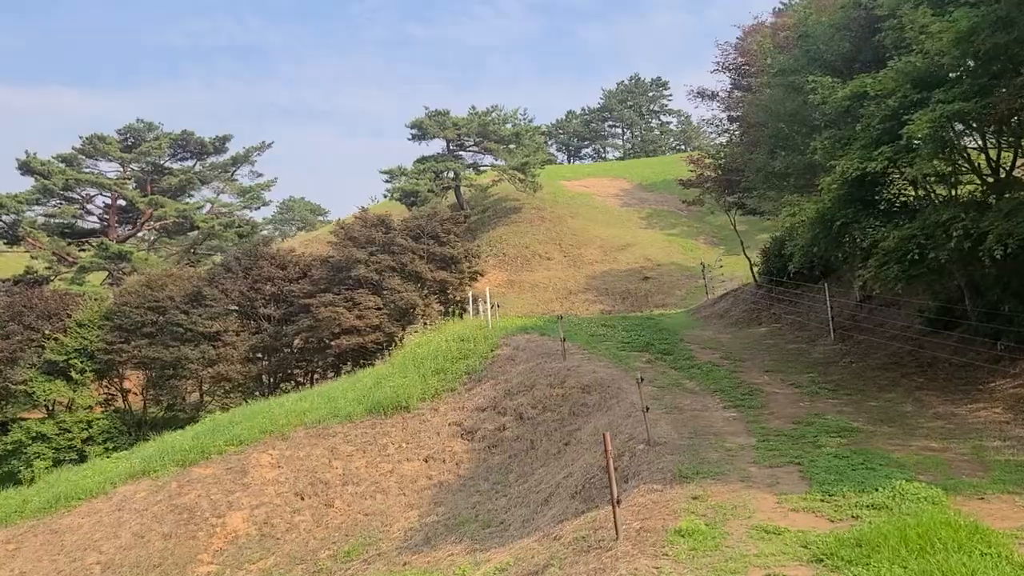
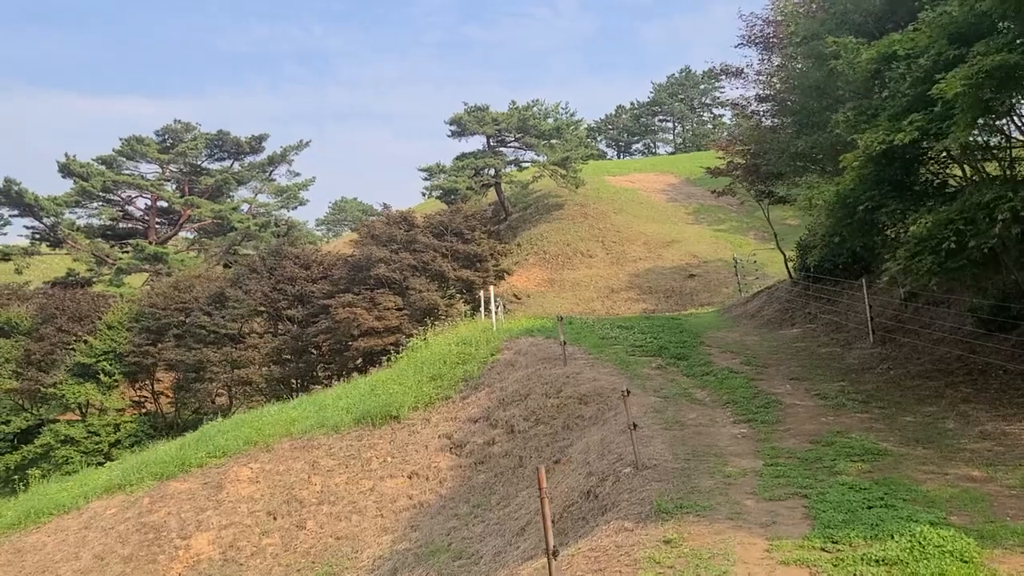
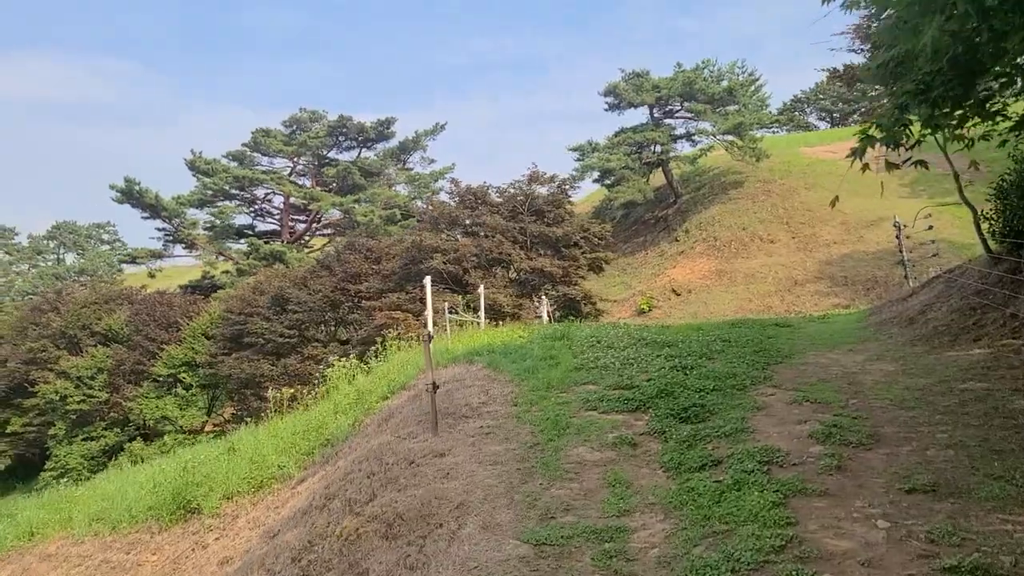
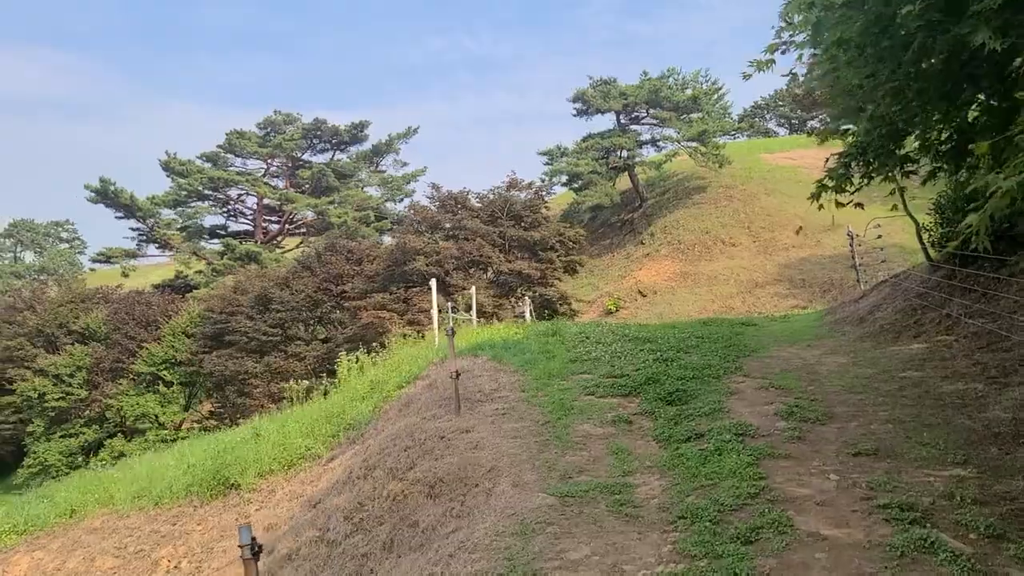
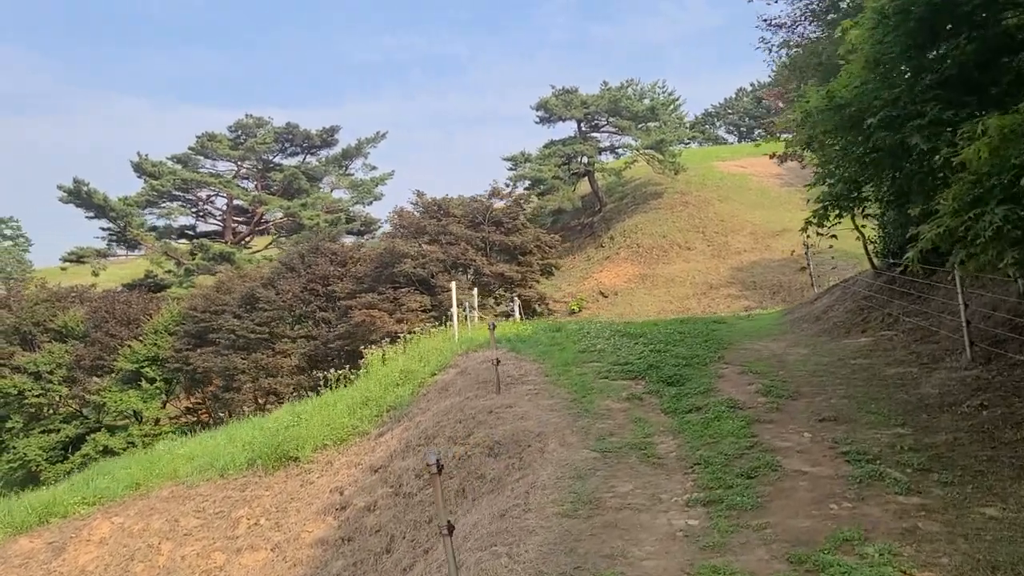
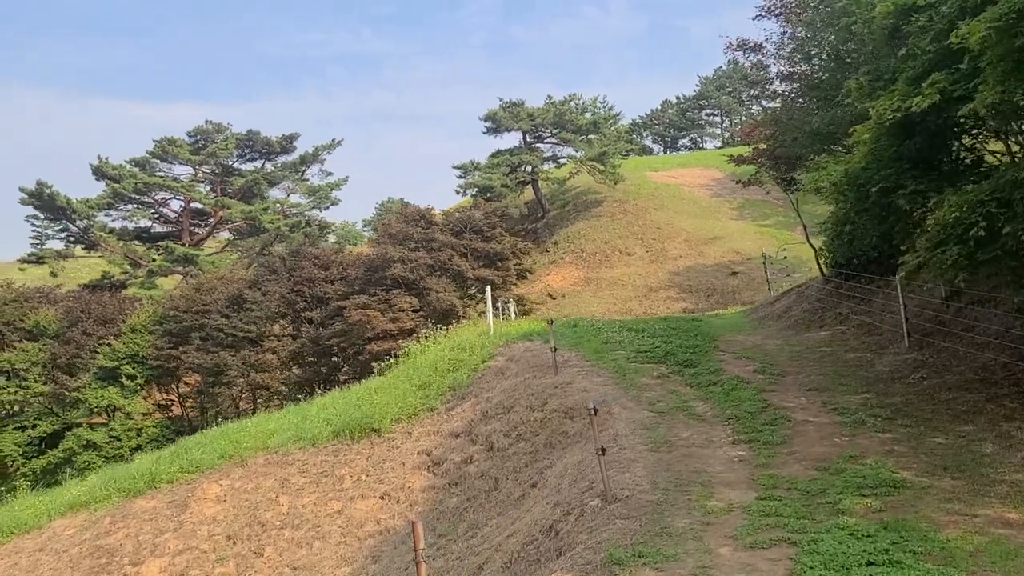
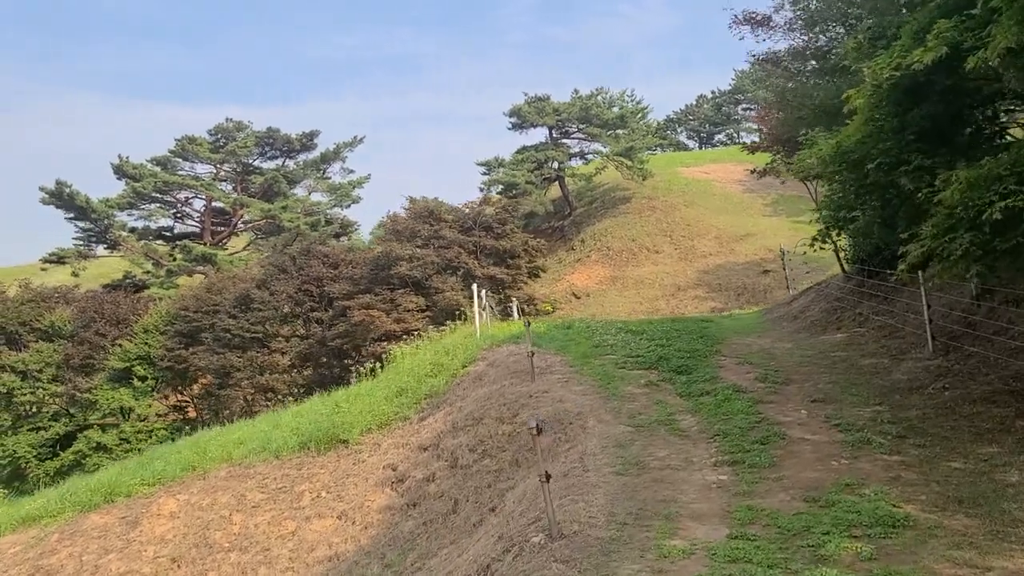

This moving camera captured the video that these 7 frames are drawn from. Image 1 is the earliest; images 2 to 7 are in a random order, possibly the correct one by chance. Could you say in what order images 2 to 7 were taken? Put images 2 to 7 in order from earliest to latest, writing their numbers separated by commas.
2, 6, 7, 5, 4, 3
